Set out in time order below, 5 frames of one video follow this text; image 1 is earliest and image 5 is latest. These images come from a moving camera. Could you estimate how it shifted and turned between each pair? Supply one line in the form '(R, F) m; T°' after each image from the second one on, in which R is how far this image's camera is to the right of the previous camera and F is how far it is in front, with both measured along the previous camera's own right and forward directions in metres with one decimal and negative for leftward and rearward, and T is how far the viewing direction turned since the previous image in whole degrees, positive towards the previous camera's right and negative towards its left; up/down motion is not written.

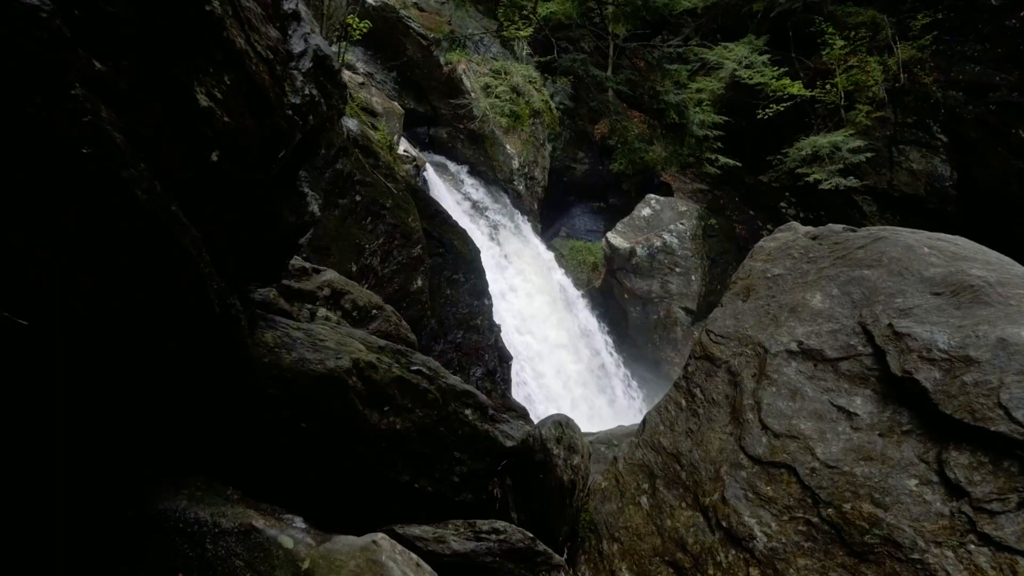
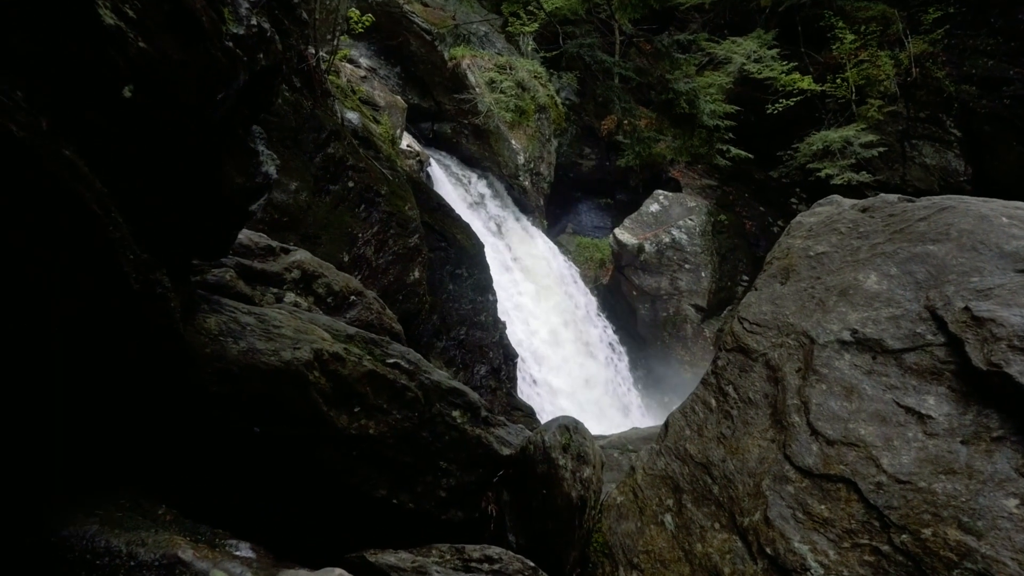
(0.0, +0.7) m; 0°
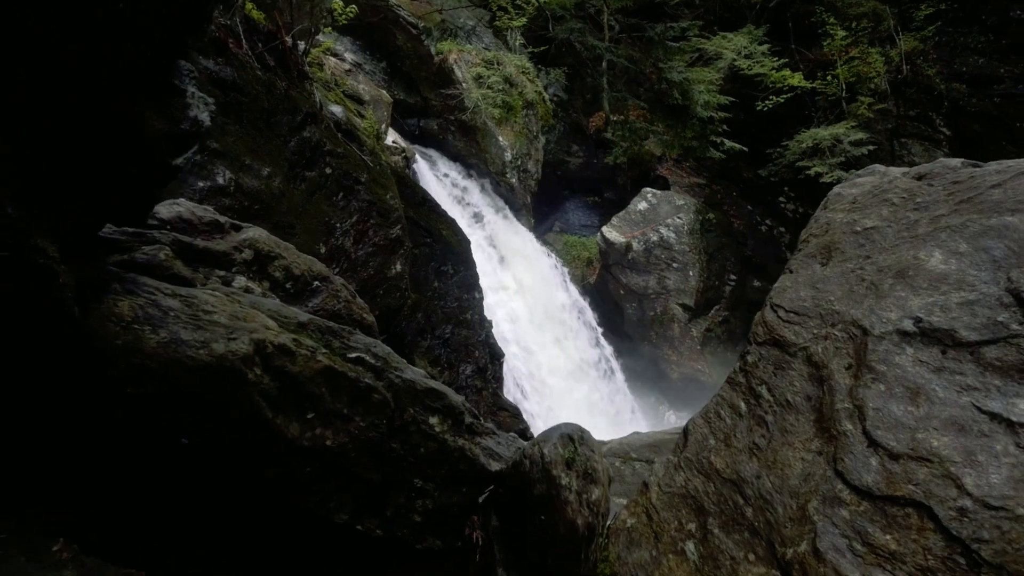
(0.0, +0.6) m; +1°
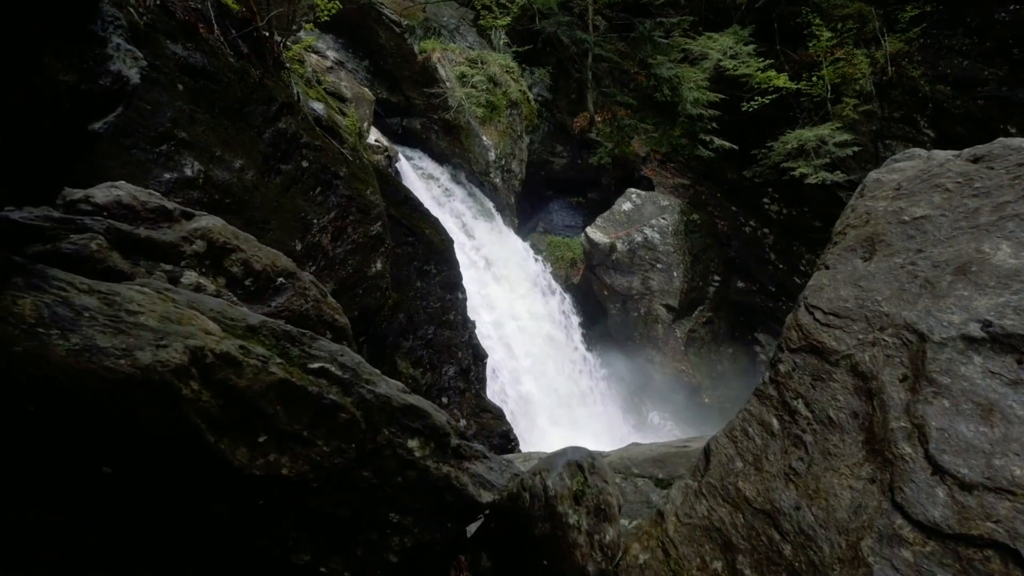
(0.0, +0.5) m; +1°
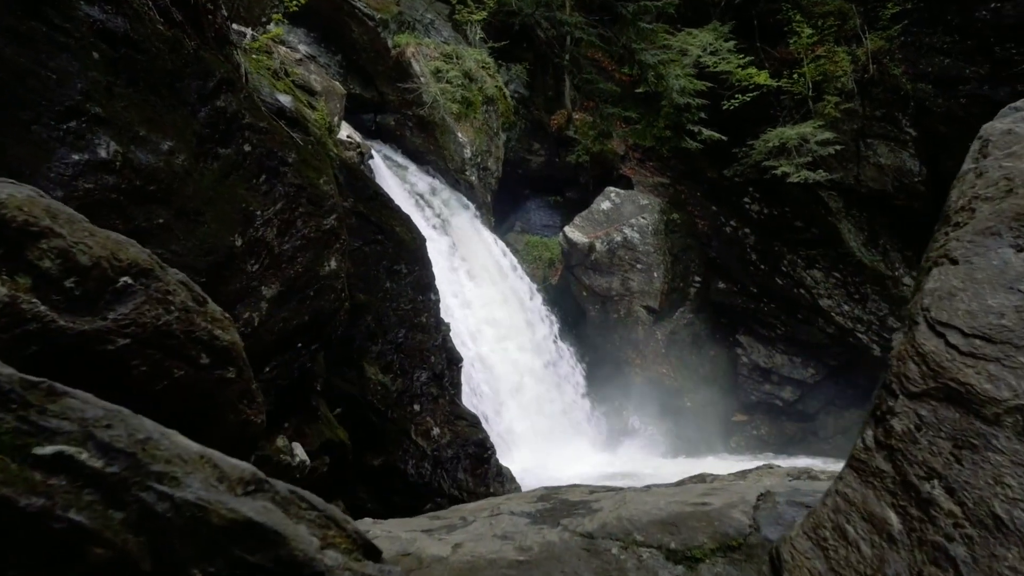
(+0.1, +1.1) m; +1°
